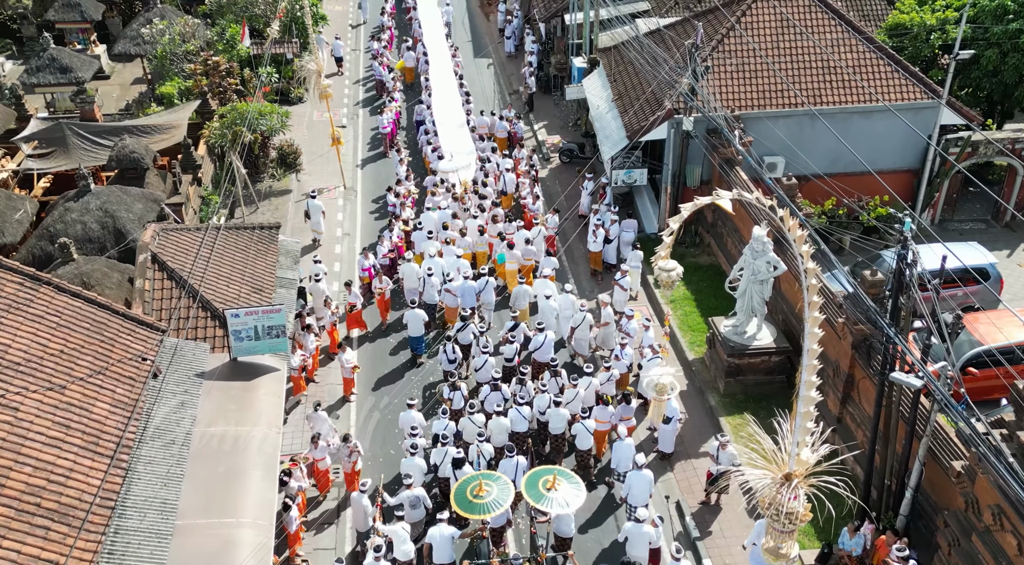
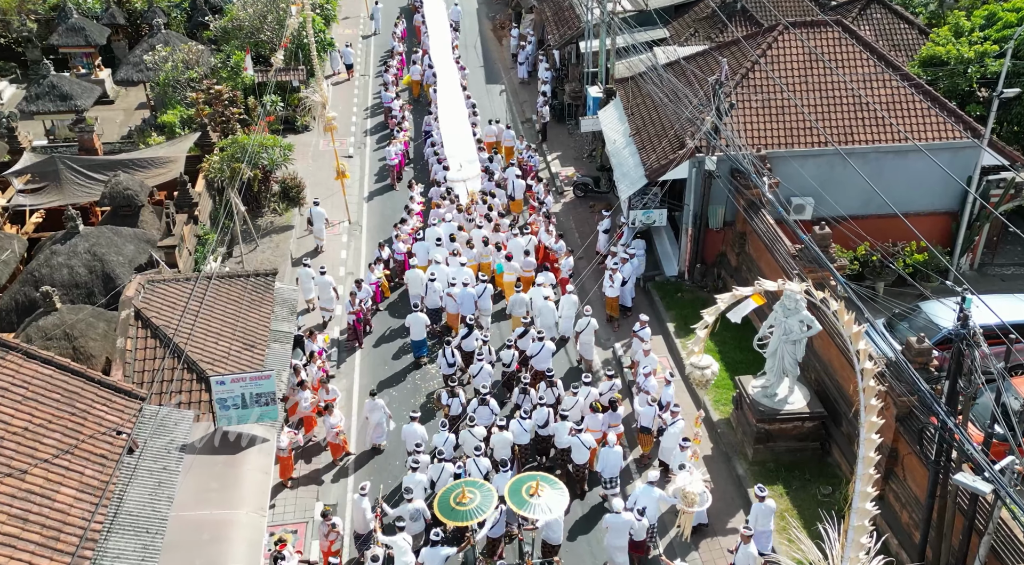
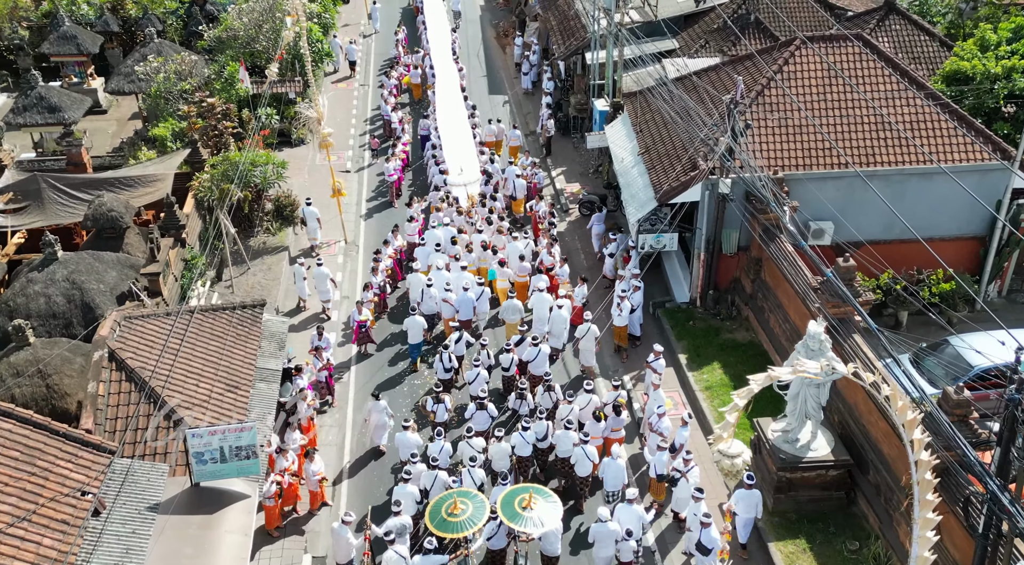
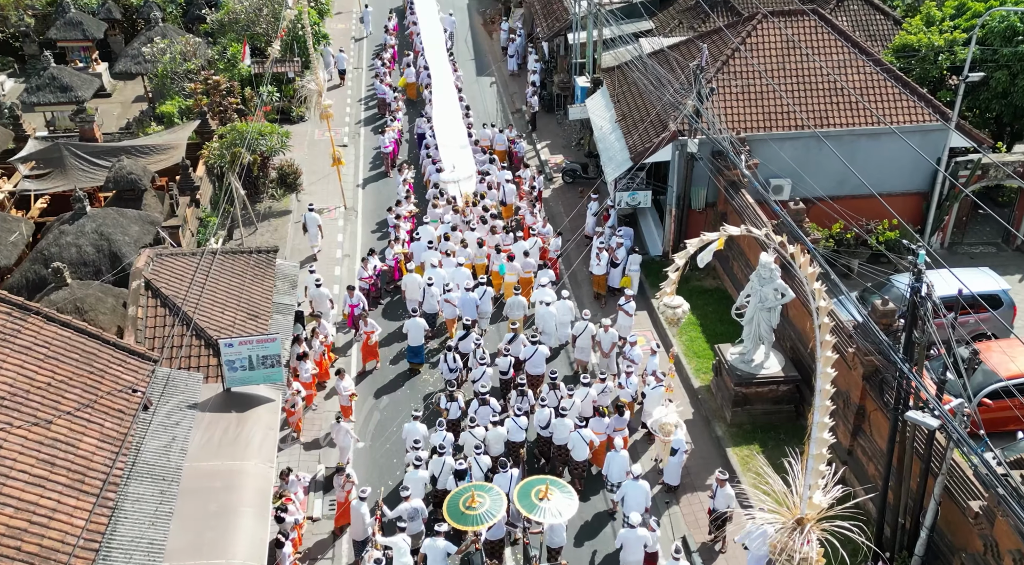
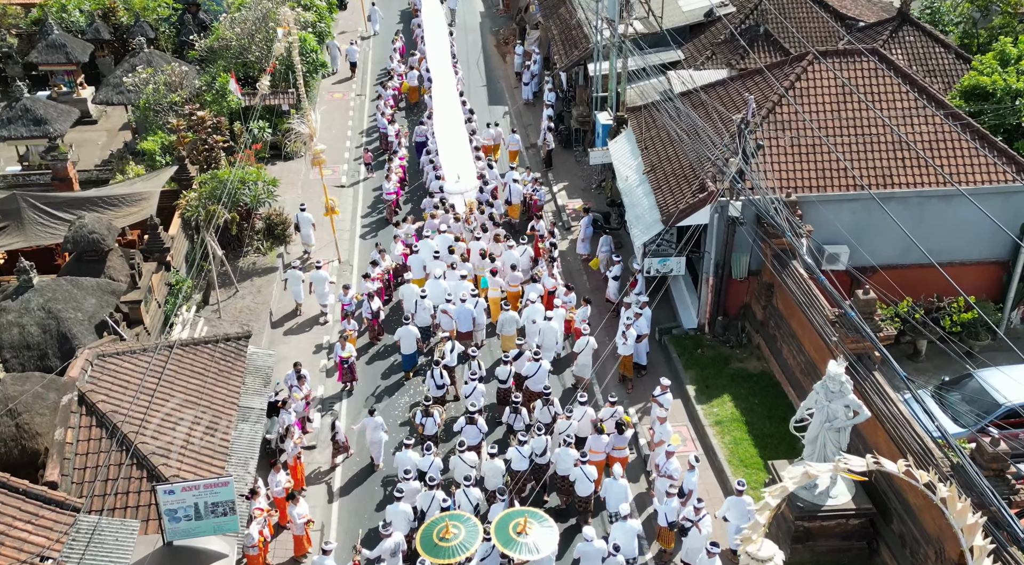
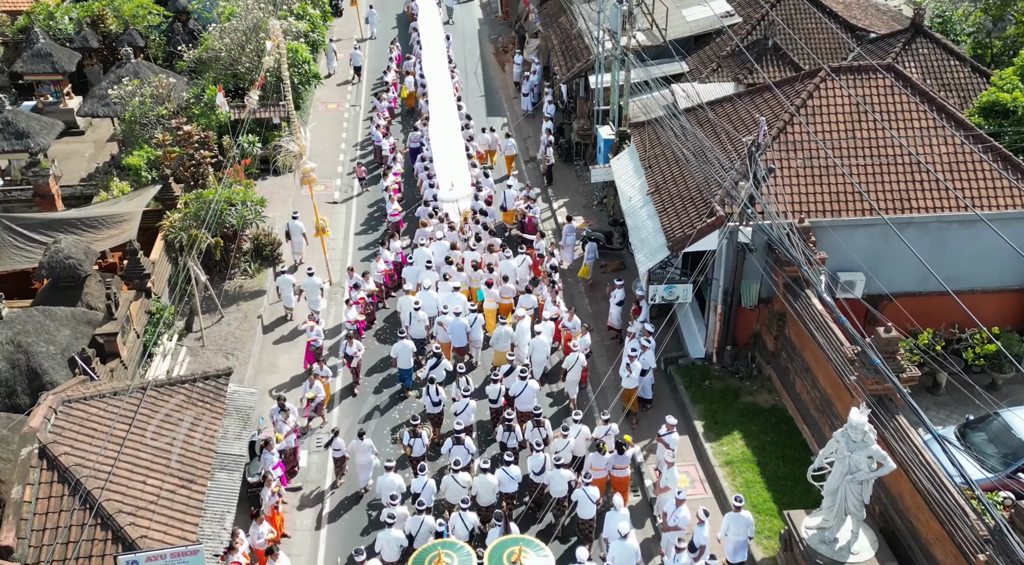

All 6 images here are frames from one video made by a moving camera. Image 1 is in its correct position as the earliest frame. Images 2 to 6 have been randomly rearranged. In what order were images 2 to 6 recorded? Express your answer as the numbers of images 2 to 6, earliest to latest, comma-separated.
4, 2, 3, 5, 6
